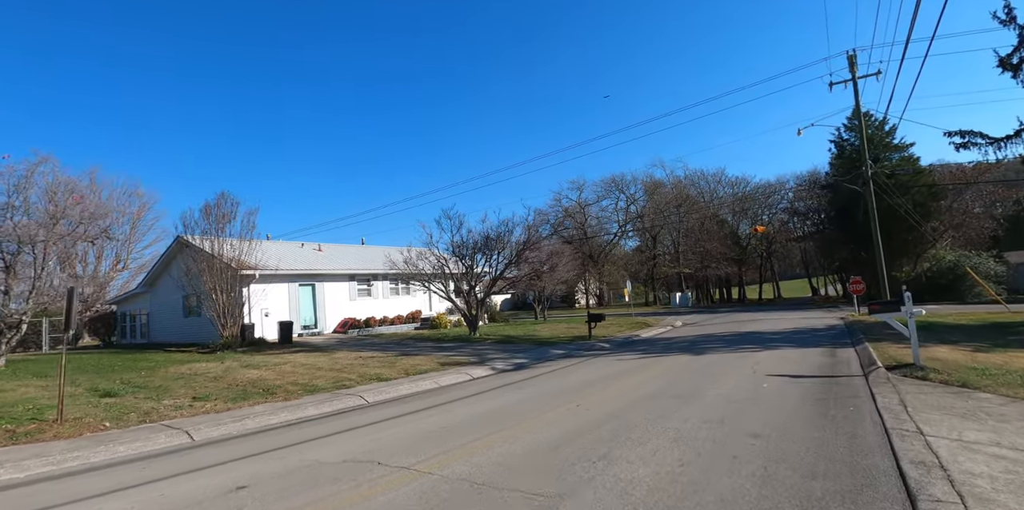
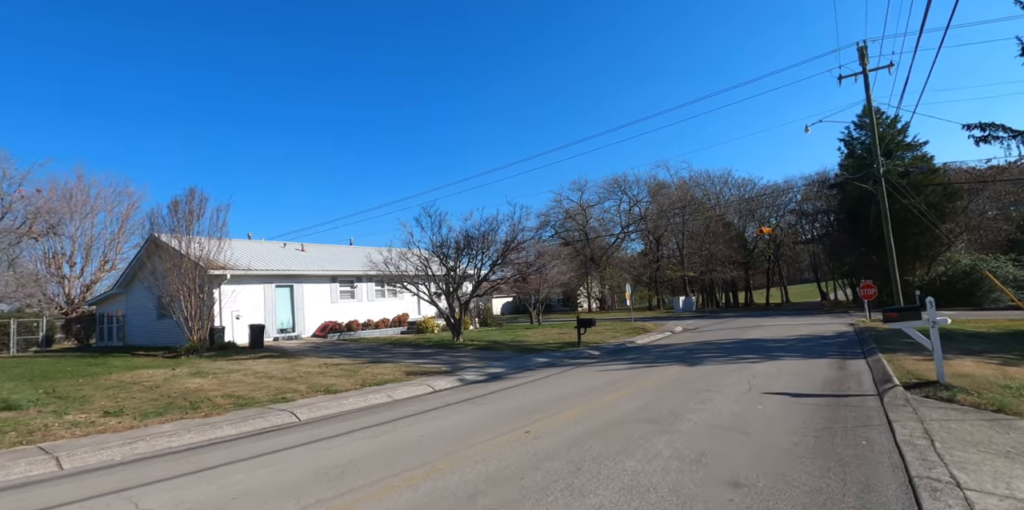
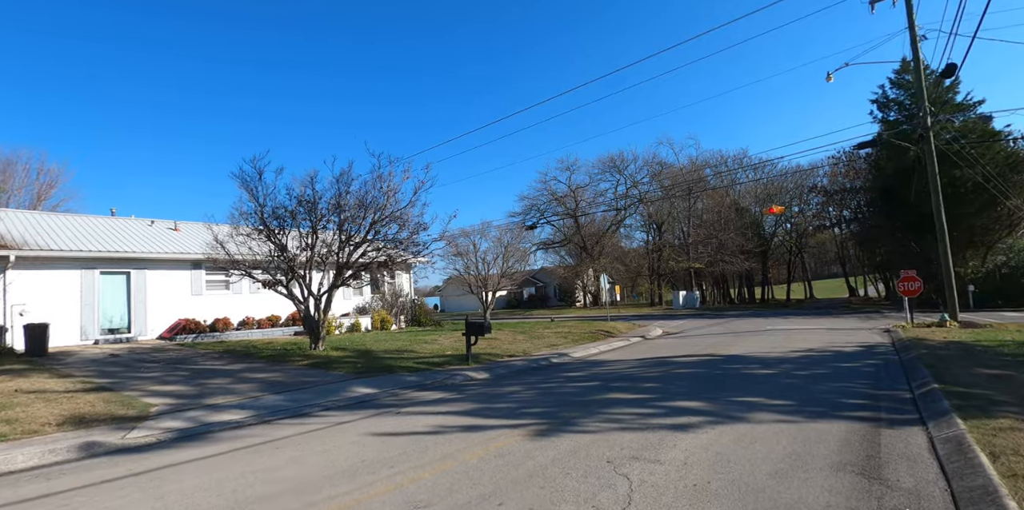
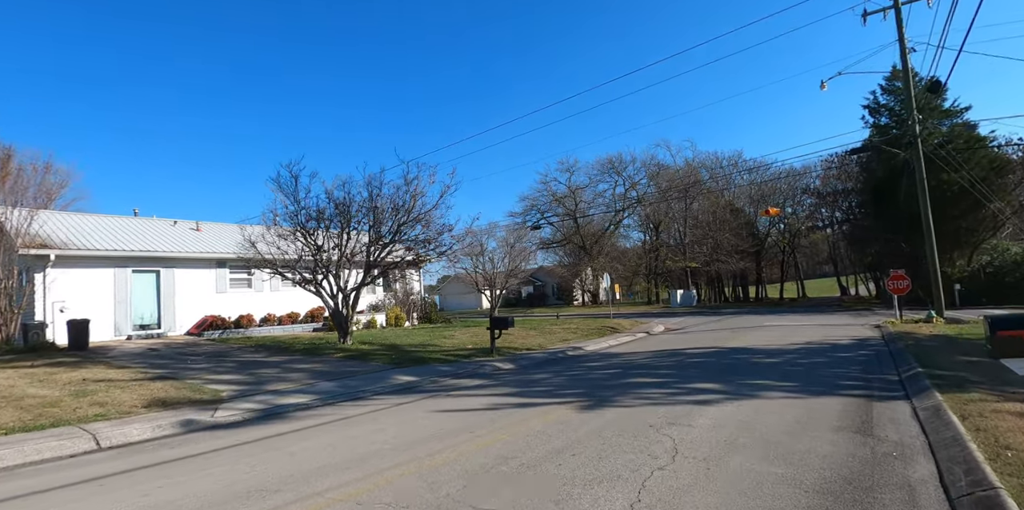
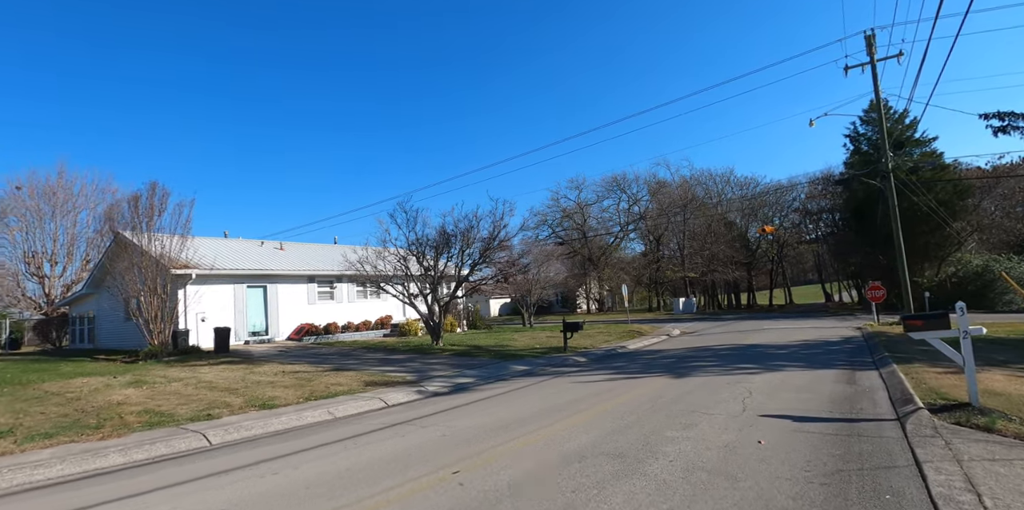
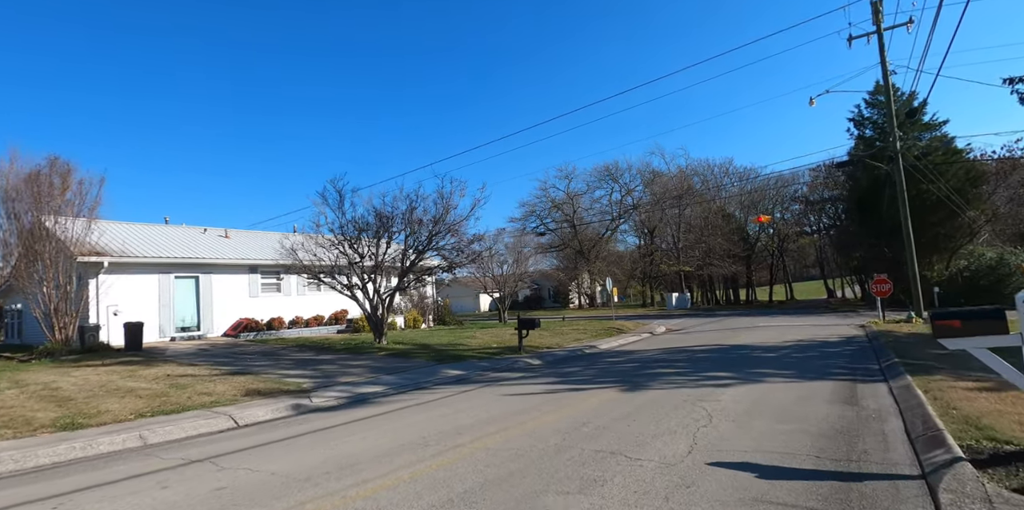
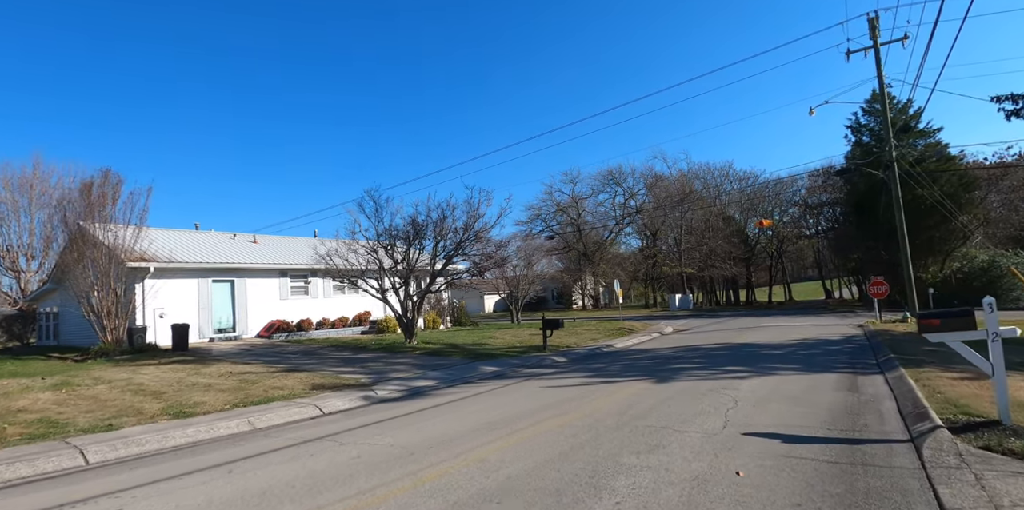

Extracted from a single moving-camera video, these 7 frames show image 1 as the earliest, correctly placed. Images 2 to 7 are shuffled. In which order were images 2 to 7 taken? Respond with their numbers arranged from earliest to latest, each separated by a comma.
2, 5, 7, 6, 4, 3
